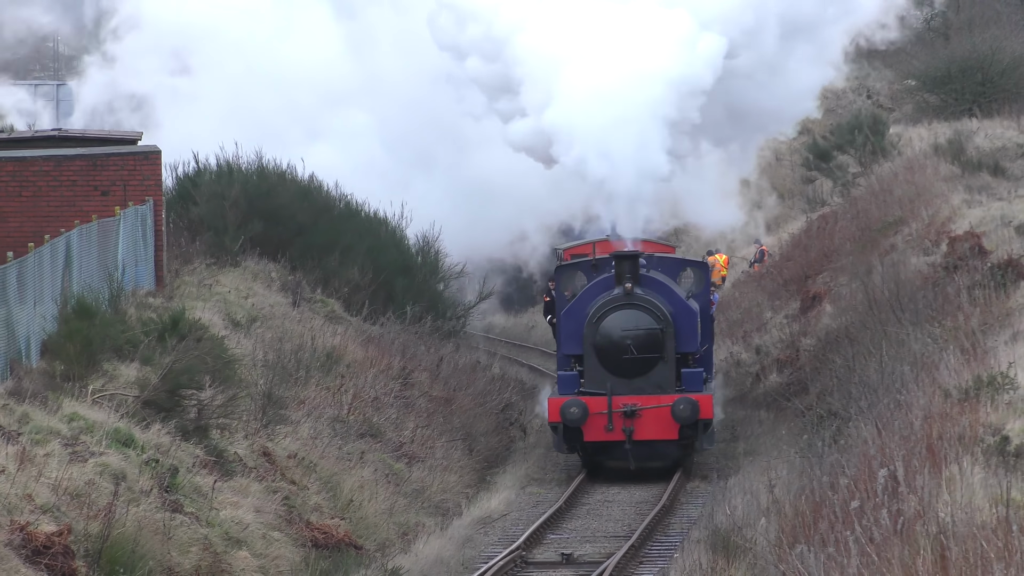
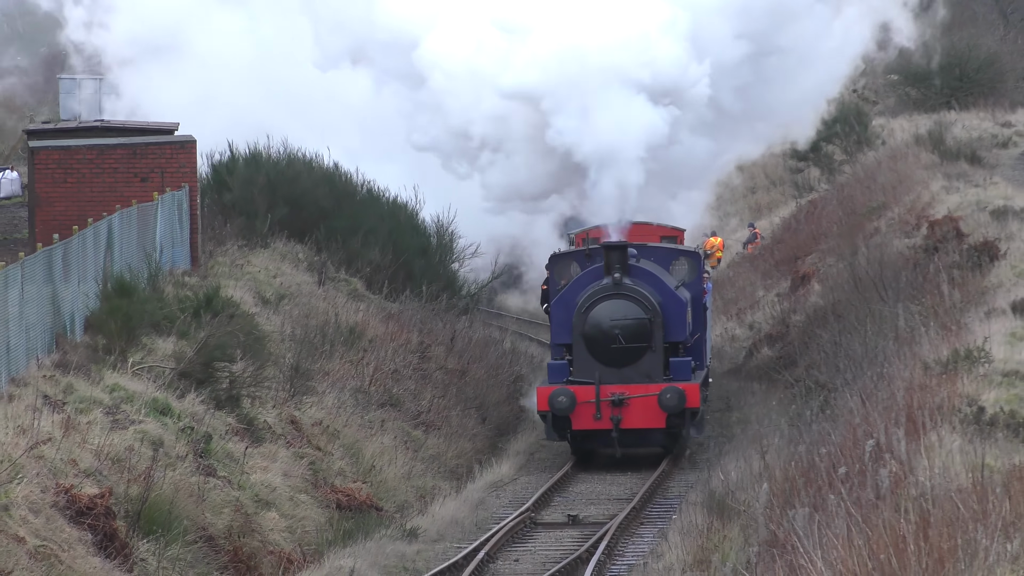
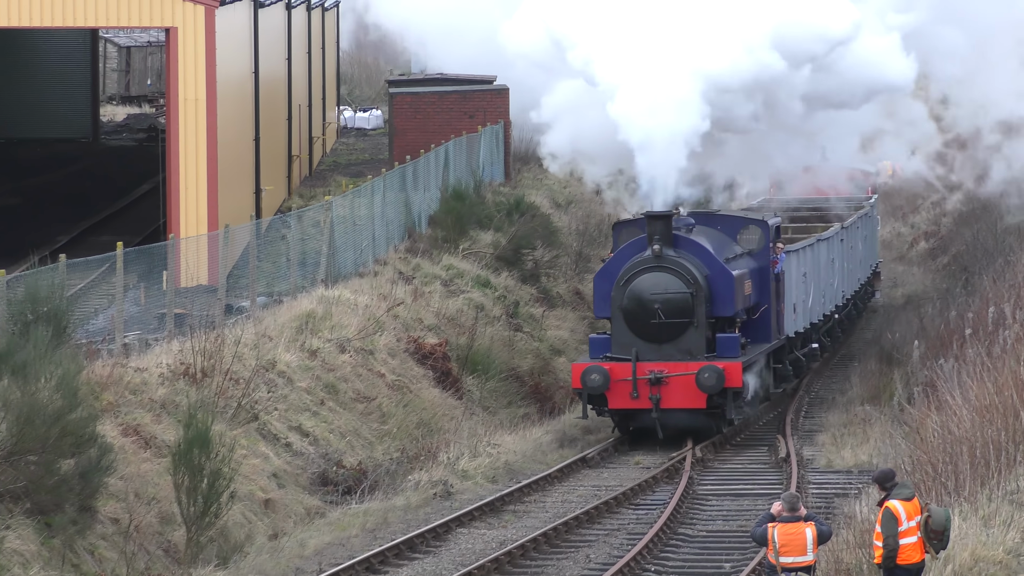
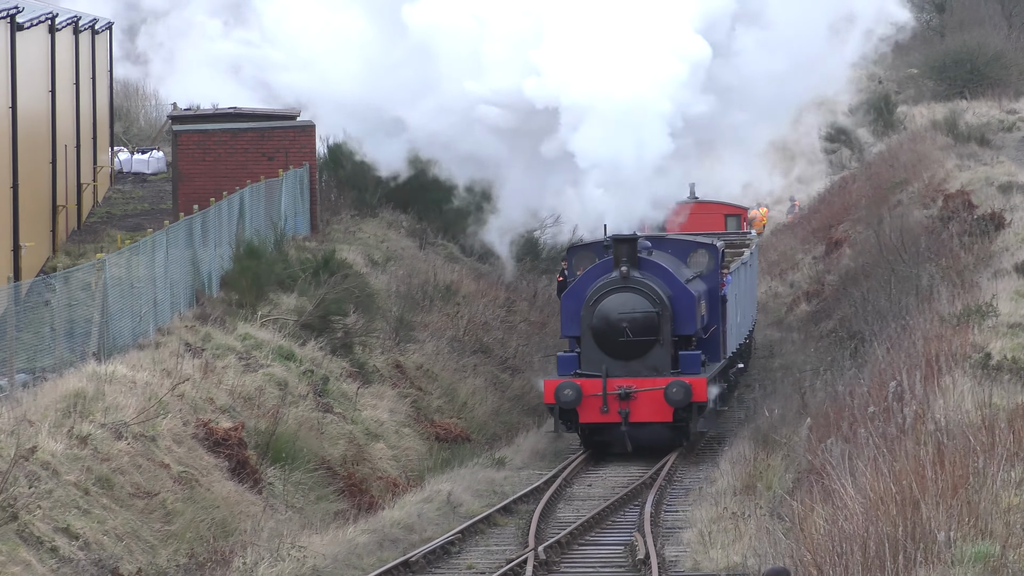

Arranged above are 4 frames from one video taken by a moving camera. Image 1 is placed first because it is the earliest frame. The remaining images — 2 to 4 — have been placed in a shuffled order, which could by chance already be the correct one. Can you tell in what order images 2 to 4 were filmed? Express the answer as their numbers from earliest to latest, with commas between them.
2, 4, 3
